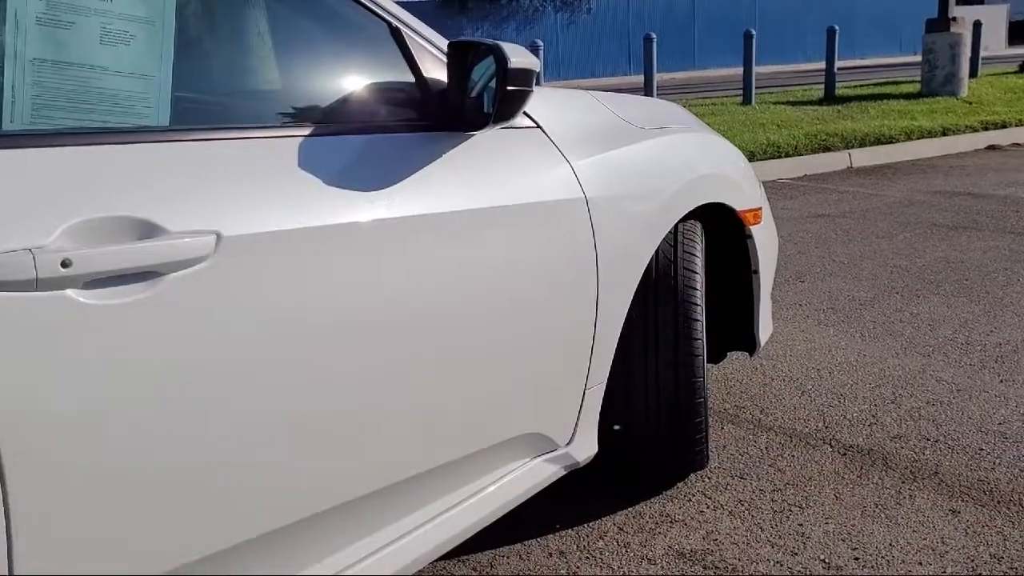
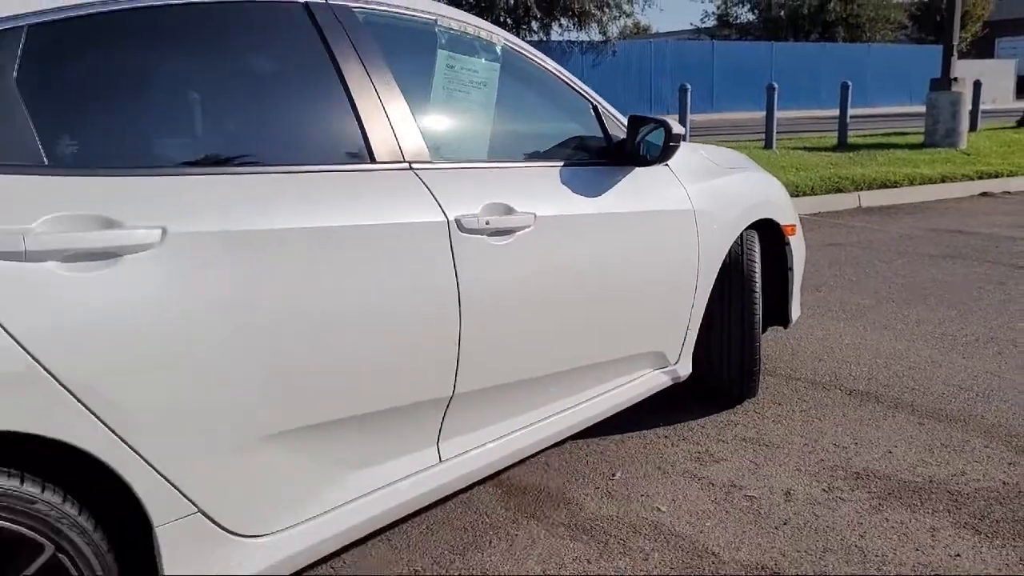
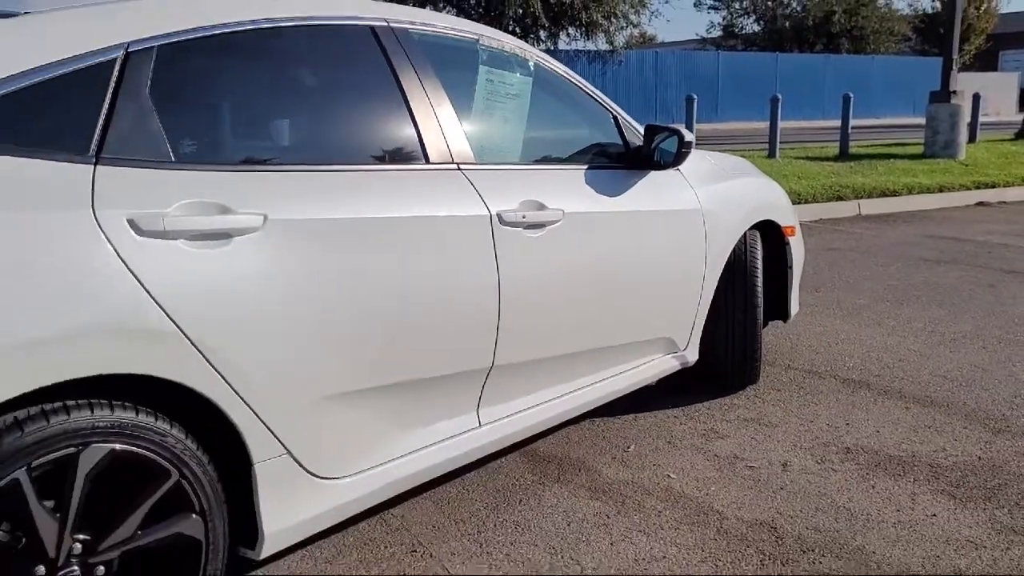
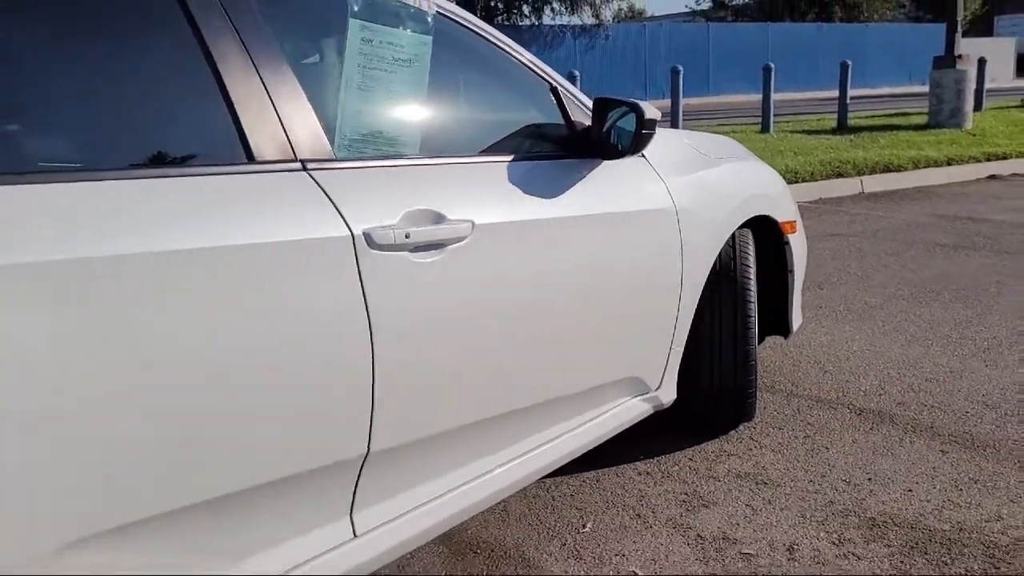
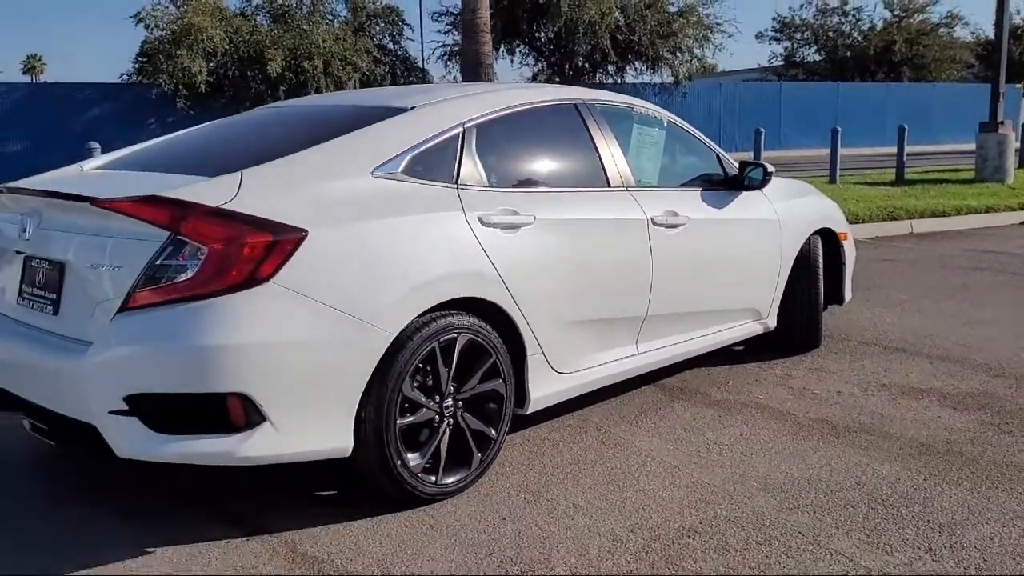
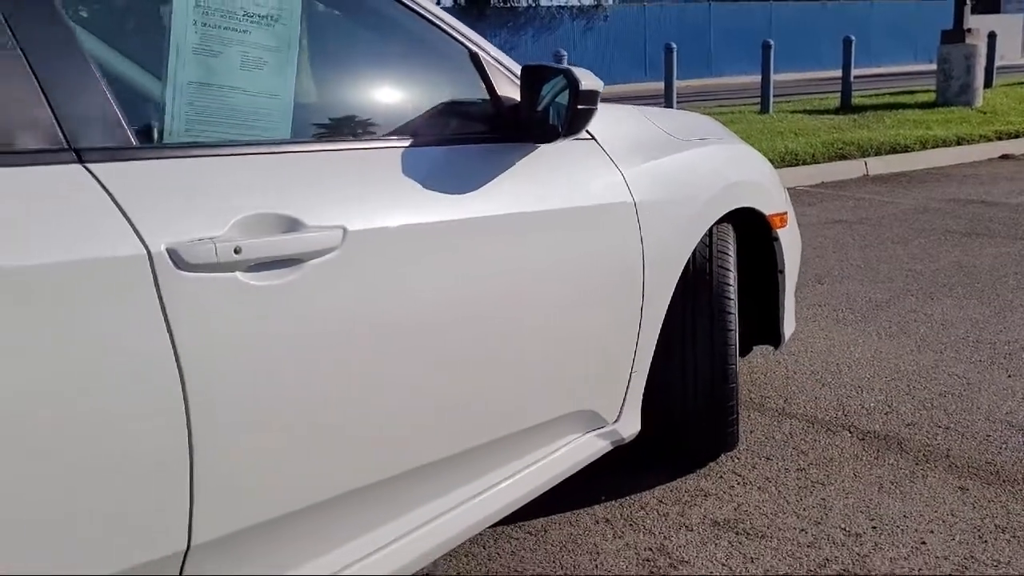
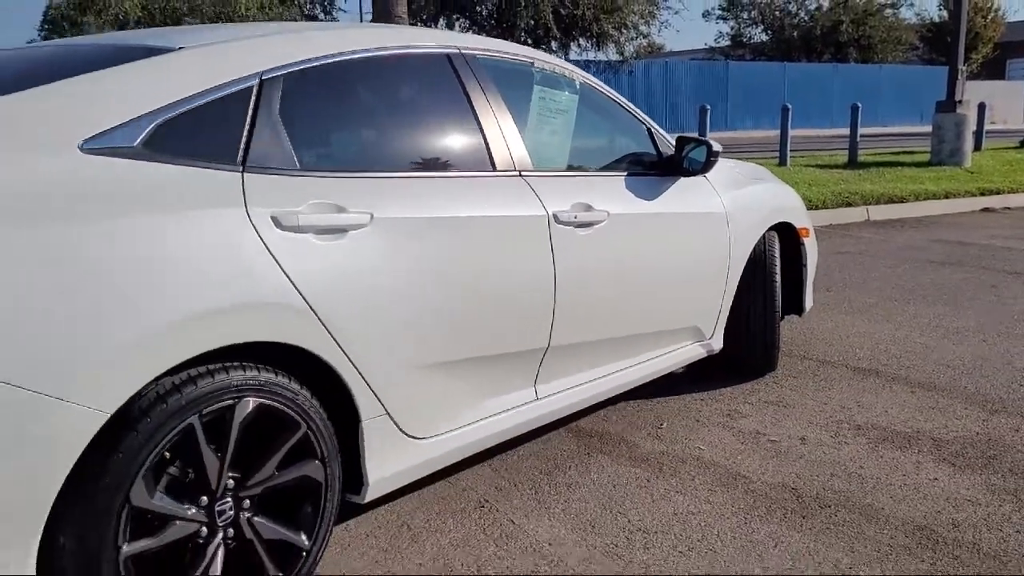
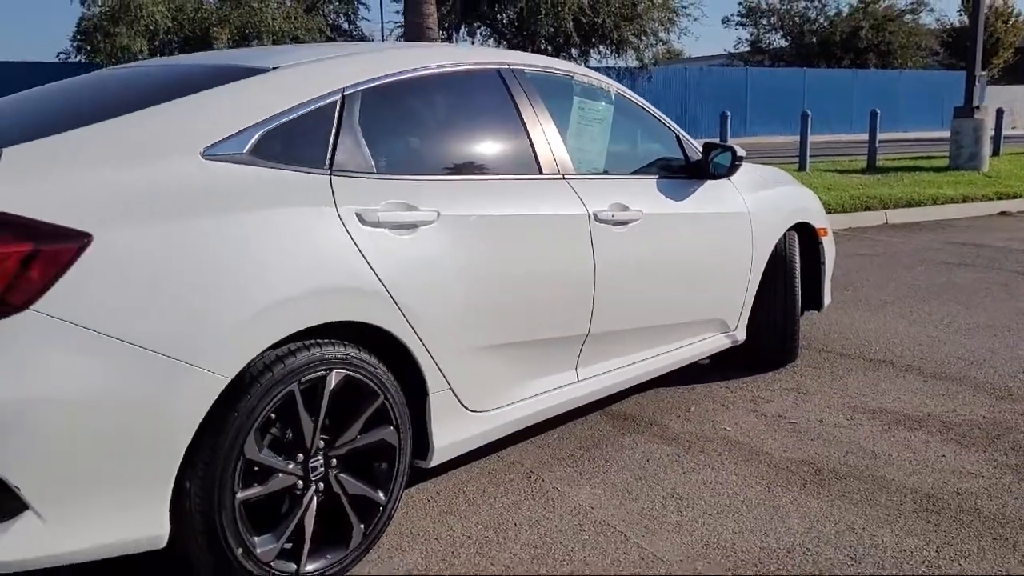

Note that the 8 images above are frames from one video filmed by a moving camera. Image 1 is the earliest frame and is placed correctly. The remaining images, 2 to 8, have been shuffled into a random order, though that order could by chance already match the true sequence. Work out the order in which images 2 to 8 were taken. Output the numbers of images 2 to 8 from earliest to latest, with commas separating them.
6, 4, 2, 3, 7, 8, 5
